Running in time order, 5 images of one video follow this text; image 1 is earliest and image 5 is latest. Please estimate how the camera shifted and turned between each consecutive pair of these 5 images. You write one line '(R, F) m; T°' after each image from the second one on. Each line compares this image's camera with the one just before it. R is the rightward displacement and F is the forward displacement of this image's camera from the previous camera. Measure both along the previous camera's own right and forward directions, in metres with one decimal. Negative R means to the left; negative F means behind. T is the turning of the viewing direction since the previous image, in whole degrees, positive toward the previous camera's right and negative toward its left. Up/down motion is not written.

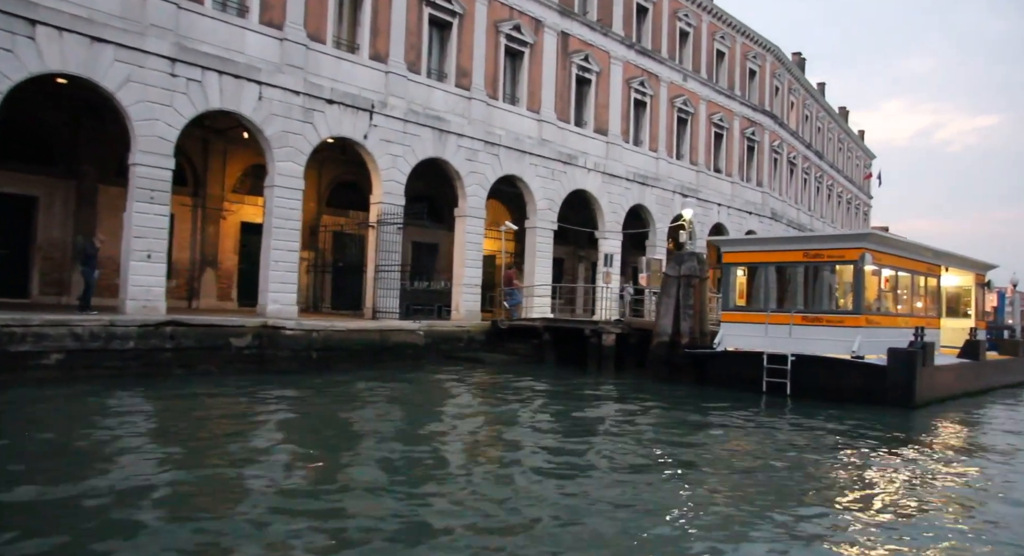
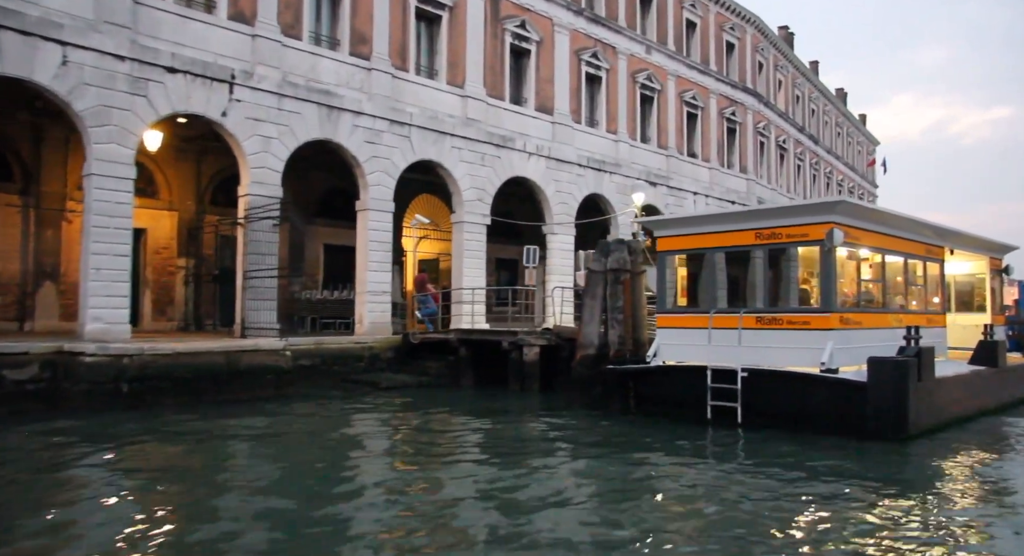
(+2.2, +3.4) m; -1°
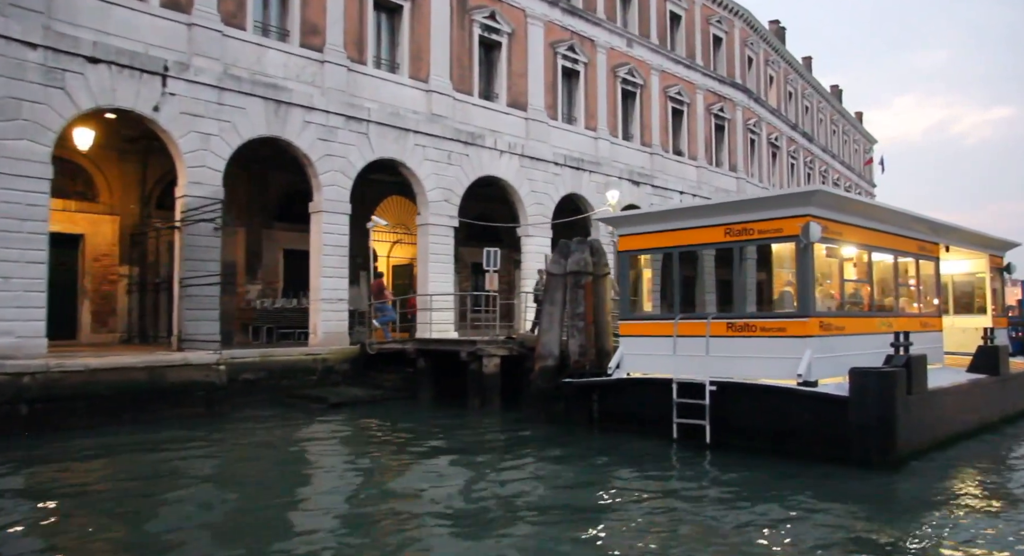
(+0.8, +1.1) m; 0°
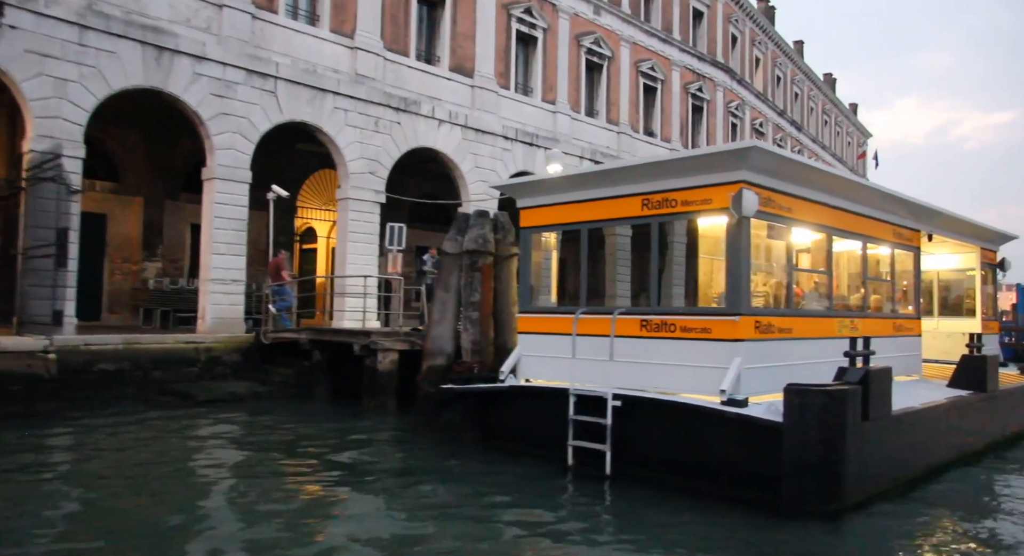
(+1.4, +2.0) m; 0°
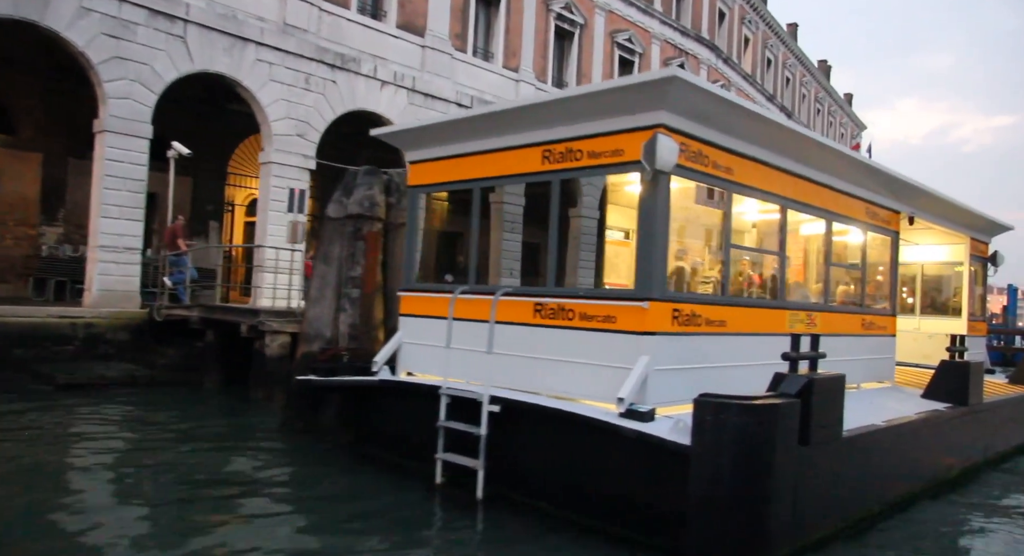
(+1.1, +1.6) m; 0°
